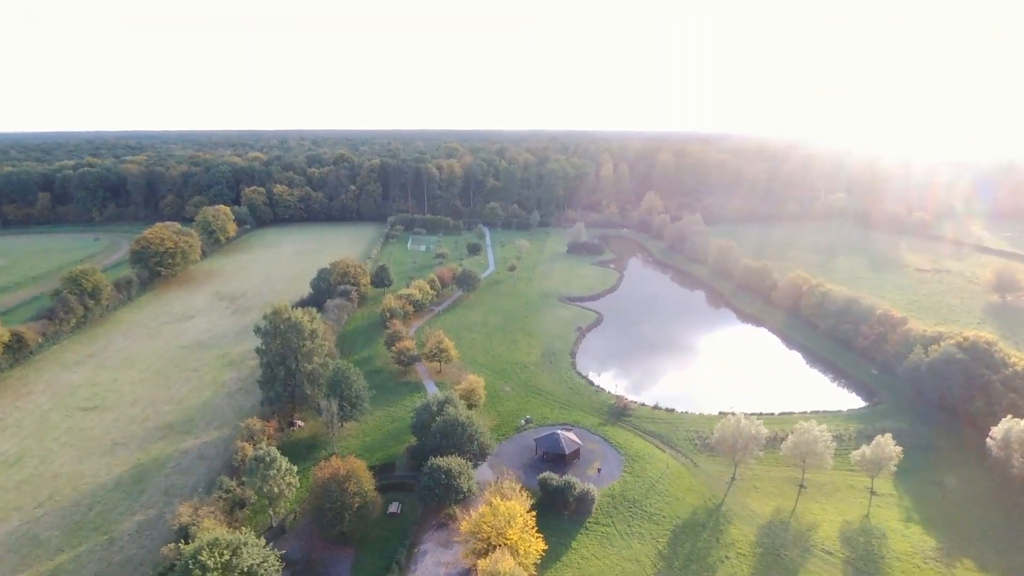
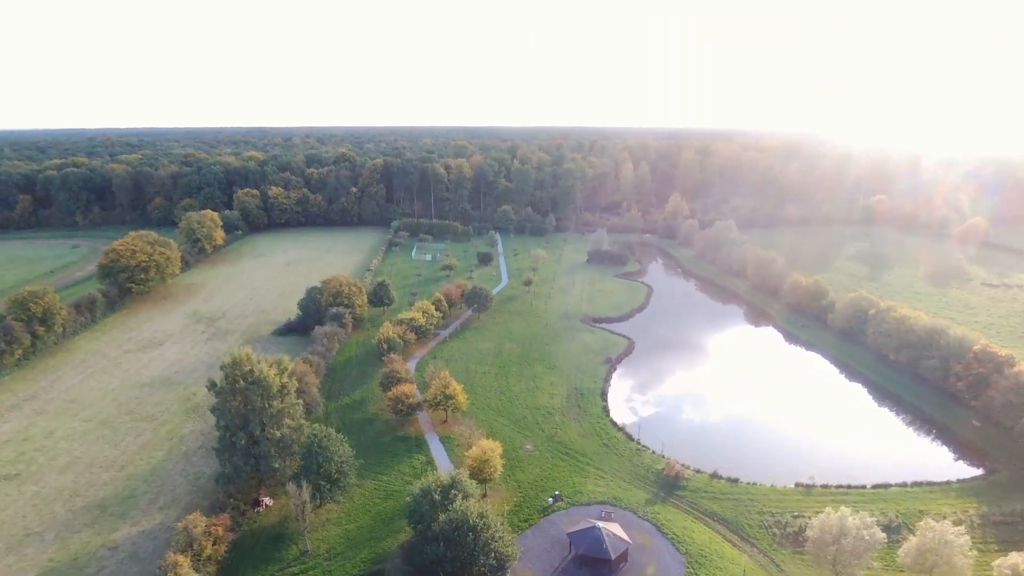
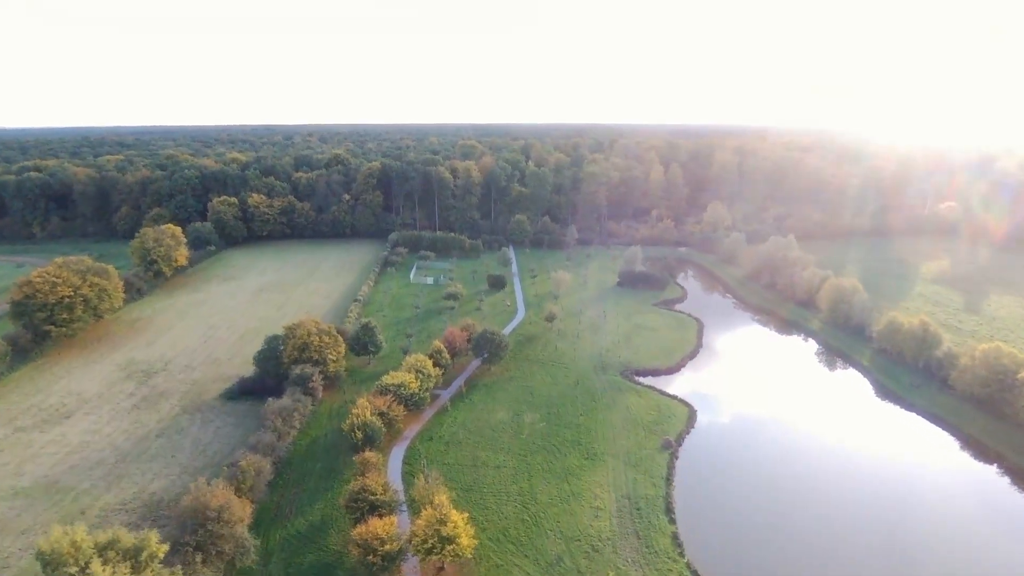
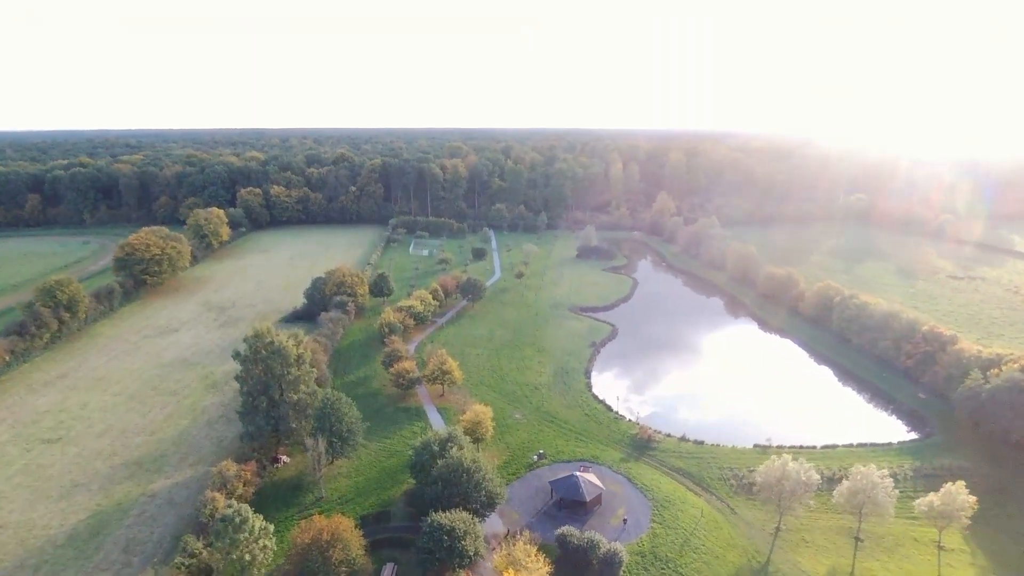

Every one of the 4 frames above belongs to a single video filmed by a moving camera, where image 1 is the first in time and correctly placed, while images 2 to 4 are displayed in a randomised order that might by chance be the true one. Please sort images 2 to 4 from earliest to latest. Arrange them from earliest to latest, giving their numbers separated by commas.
4, 2, 3
